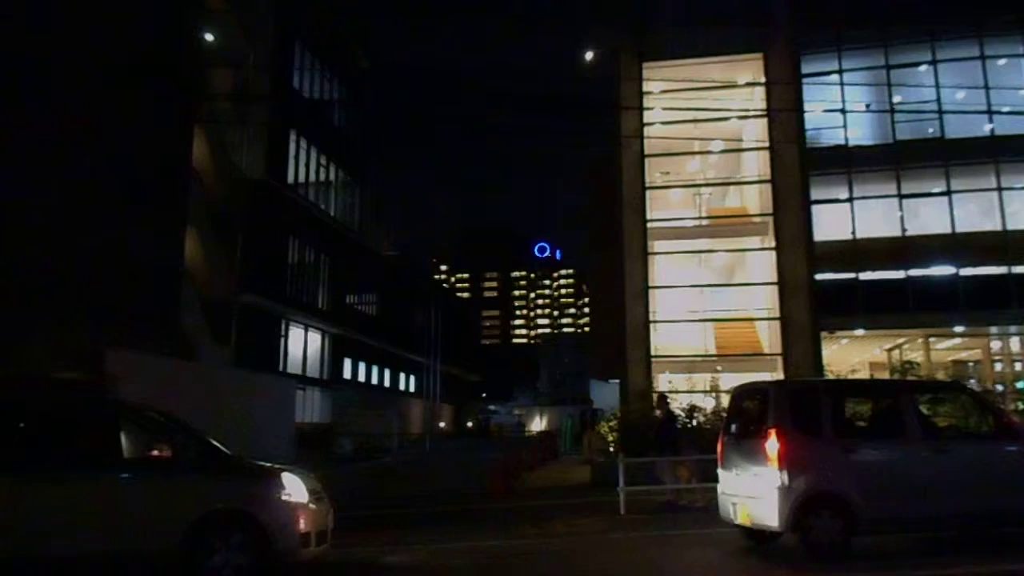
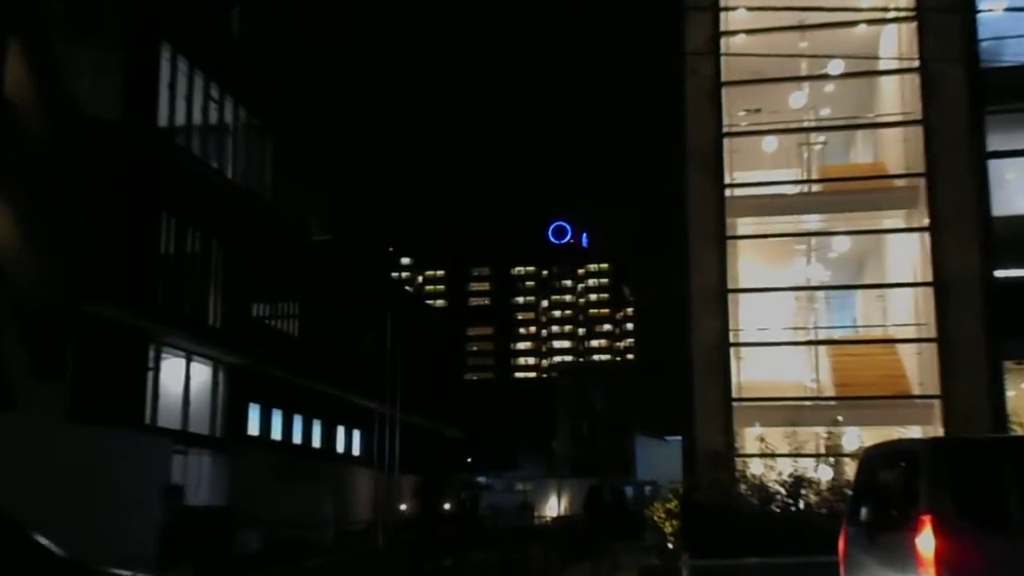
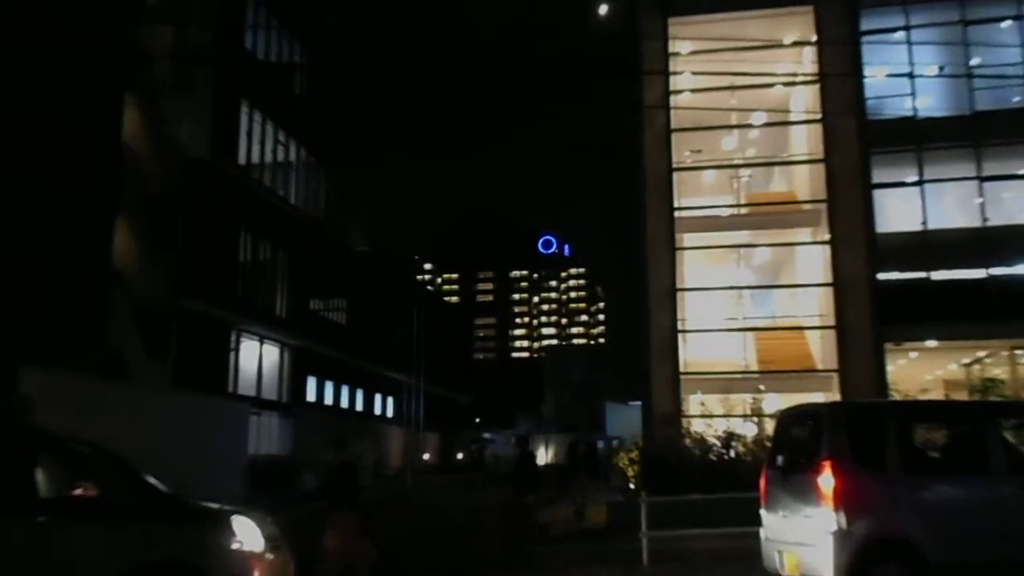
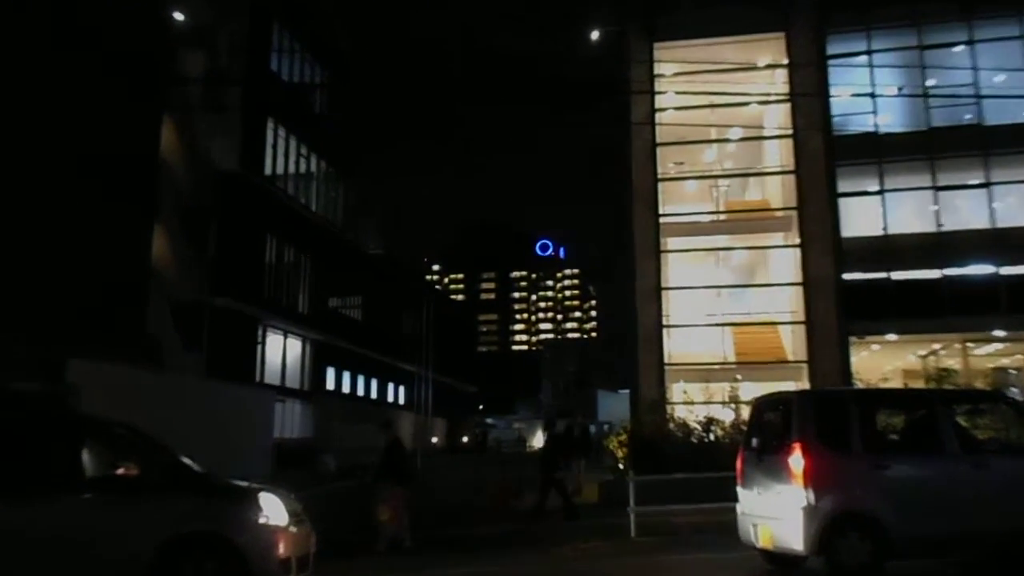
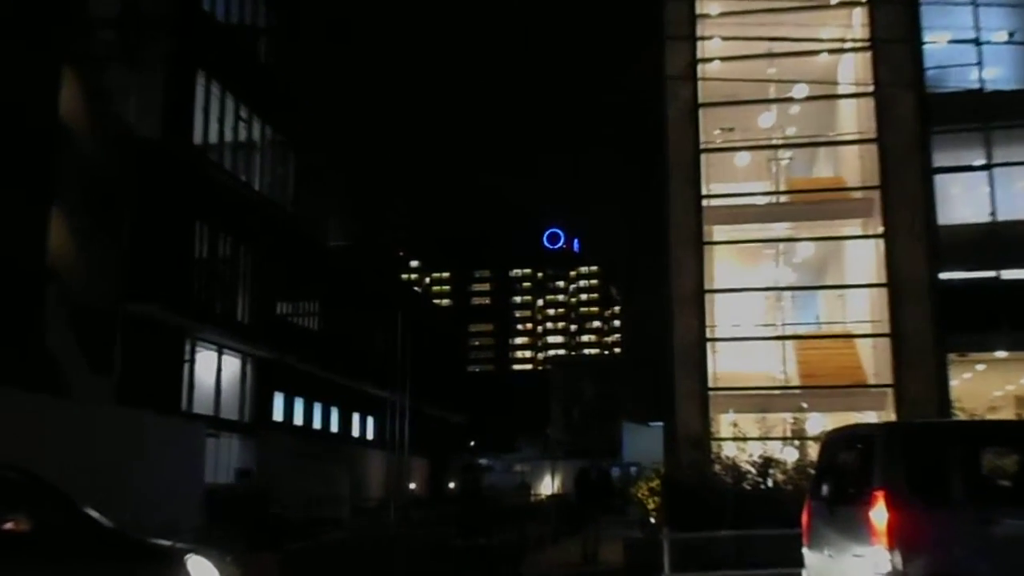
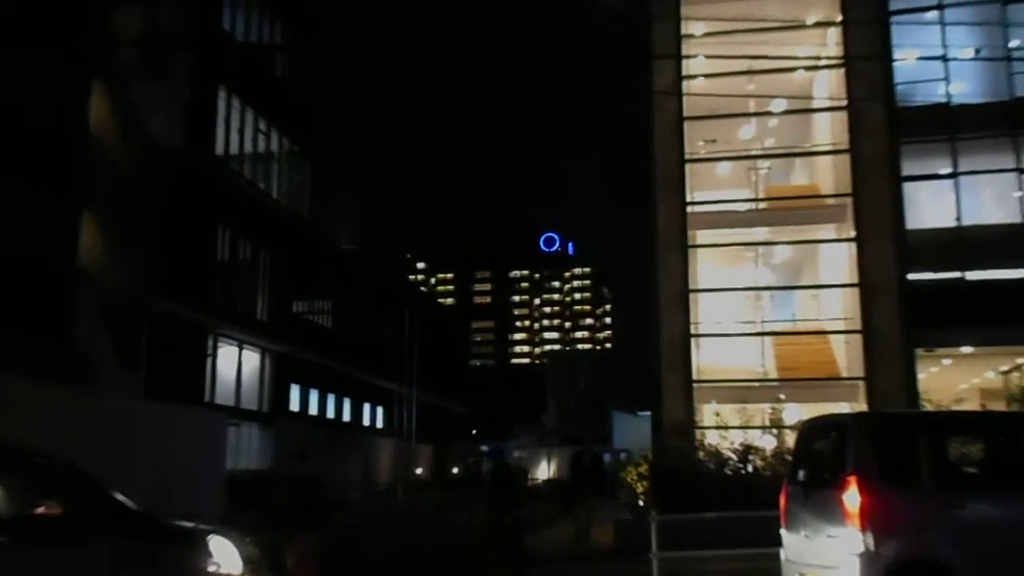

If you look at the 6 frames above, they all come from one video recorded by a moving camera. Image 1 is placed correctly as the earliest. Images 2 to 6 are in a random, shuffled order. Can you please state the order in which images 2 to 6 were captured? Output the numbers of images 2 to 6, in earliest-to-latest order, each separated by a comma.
4, 3, 6, 5, 2
